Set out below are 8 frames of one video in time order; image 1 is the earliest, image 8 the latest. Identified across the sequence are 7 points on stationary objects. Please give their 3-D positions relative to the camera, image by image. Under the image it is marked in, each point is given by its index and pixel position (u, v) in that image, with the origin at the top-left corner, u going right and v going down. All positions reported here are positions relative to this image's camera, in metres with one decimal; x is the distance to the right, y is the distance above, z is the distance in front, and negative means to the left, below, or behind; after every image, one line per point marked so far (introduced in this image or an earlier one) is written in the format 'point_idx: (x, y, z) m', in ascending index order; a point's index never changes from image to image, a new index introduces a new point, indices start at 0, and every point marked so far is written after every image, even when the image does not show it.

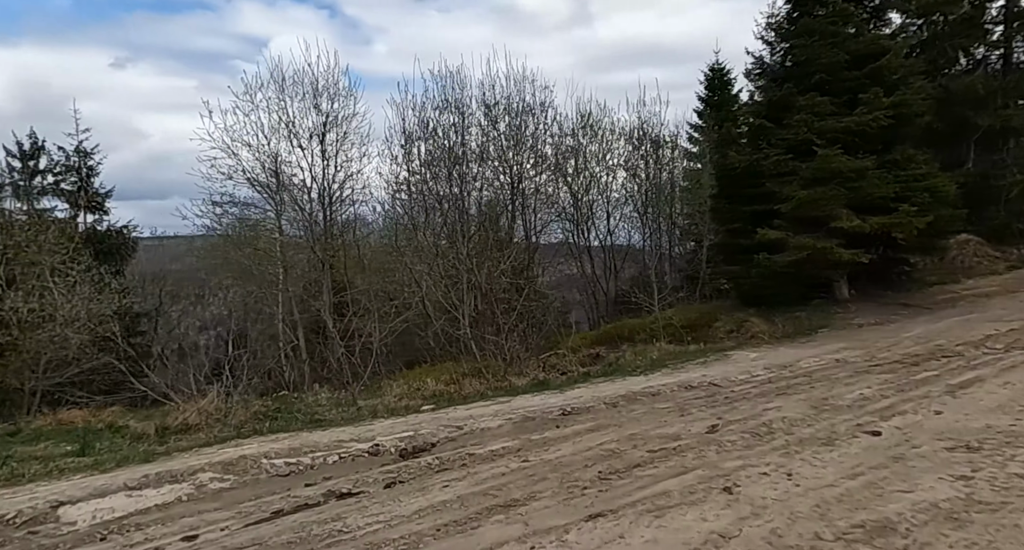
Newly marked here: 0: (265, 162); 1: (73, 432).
0: (-4.6, +2.0, +13.0) m
1: (-3.9, -1.4, +6.5) m
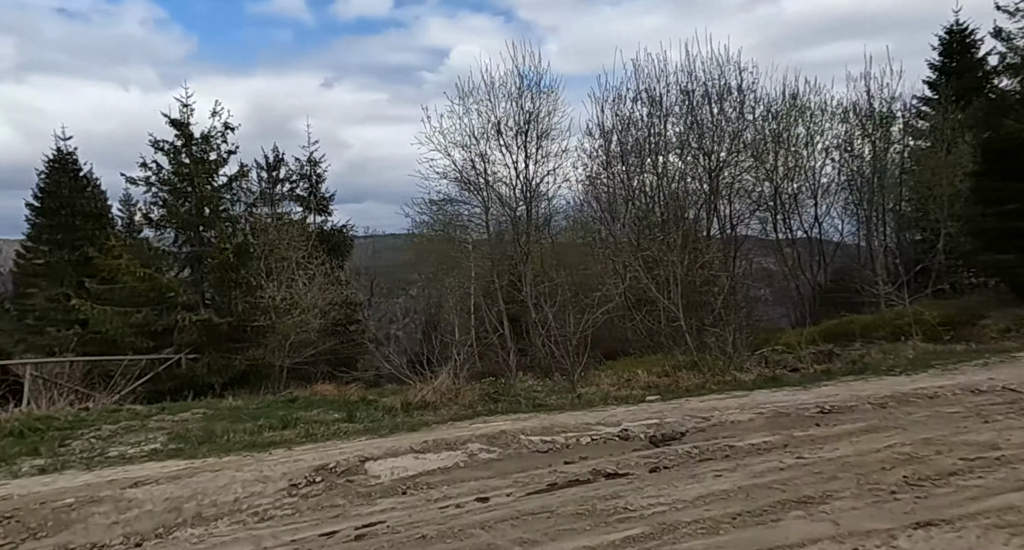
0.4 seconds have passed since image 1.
0: (-0.8, +2.2, +13.7) m
1: (-1.9, -1.4, +7.4) m
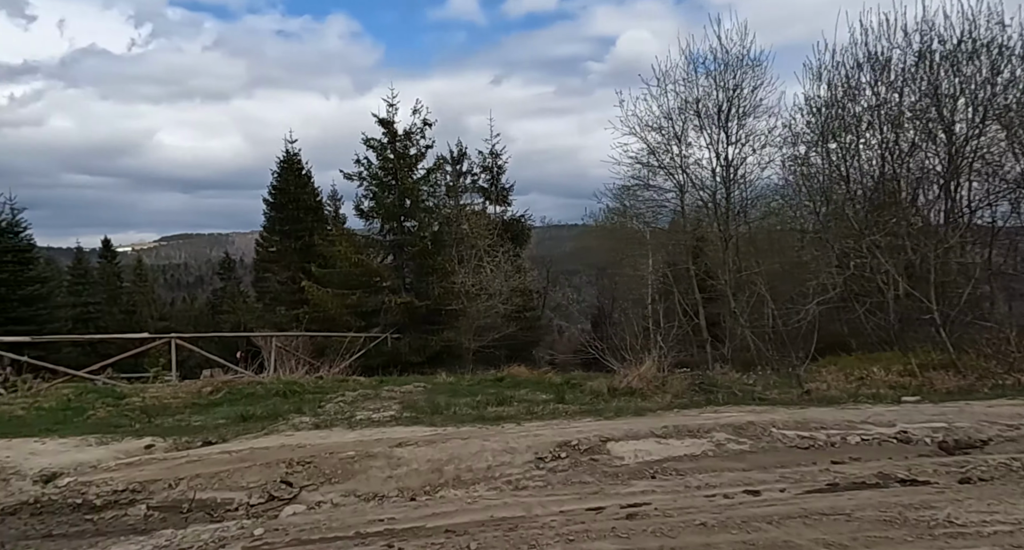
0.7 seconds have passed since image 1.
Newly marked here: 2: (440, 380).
0: (+3.0, +2.4, +13.3) m
1: (+0.2, -1.2, +7.6) m
2: (-0.9, -1.3, +8.5) m
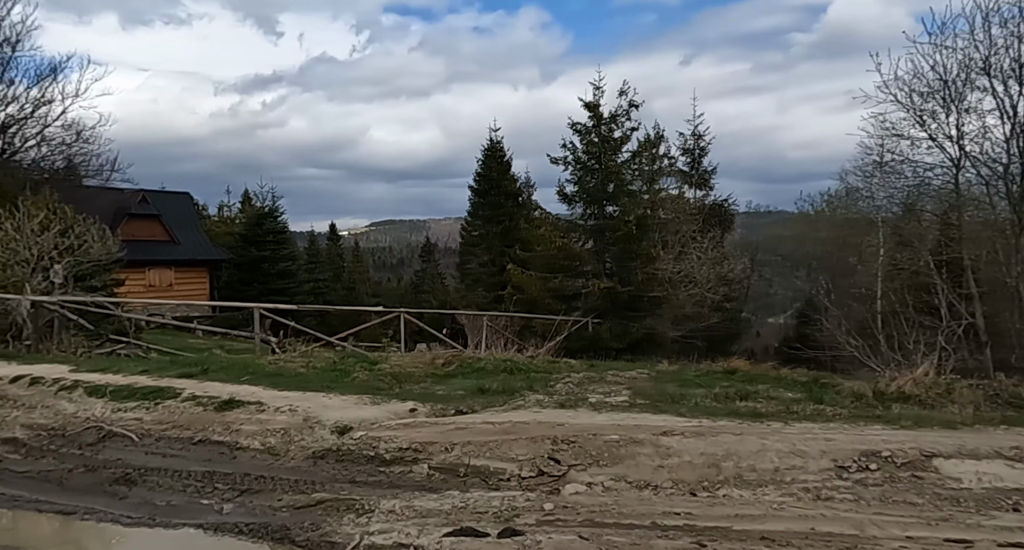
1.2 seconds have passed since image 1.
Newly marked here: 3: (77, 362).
0: (+7.2, +2.6, +11.7) m
1: (+2.7, -1.0, +7.2) m
2: (+1.9, -1.1, +8.3) m
3: (-6.8, -1.3, +11.1) m
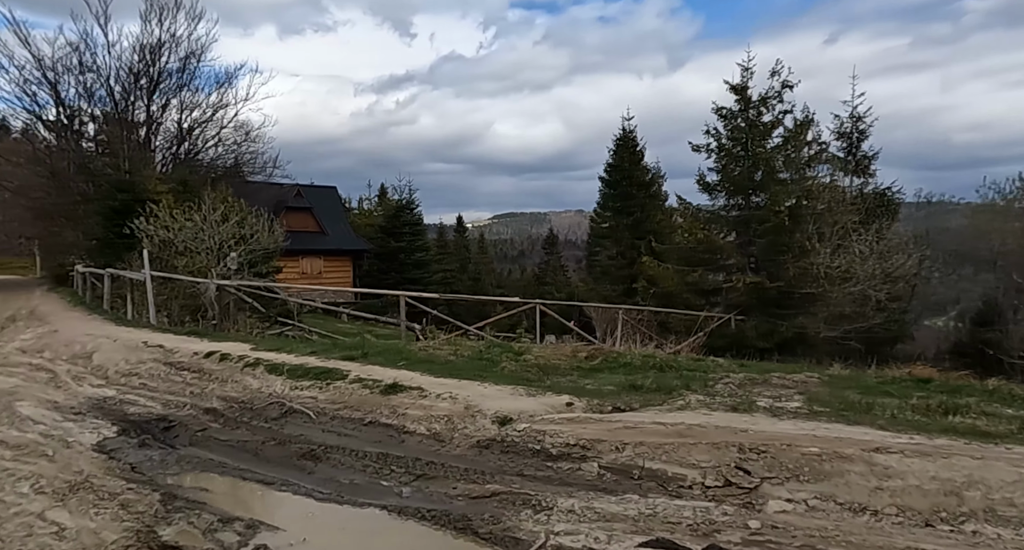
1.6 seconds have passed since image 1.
0: (+9.5, +2.5, +9.9) m
1: (+4.1, -1.0, +6.4) m
2: (+3.6, -1.0, +7.7) m
3: (-4.3, -1.1, +12.1) m
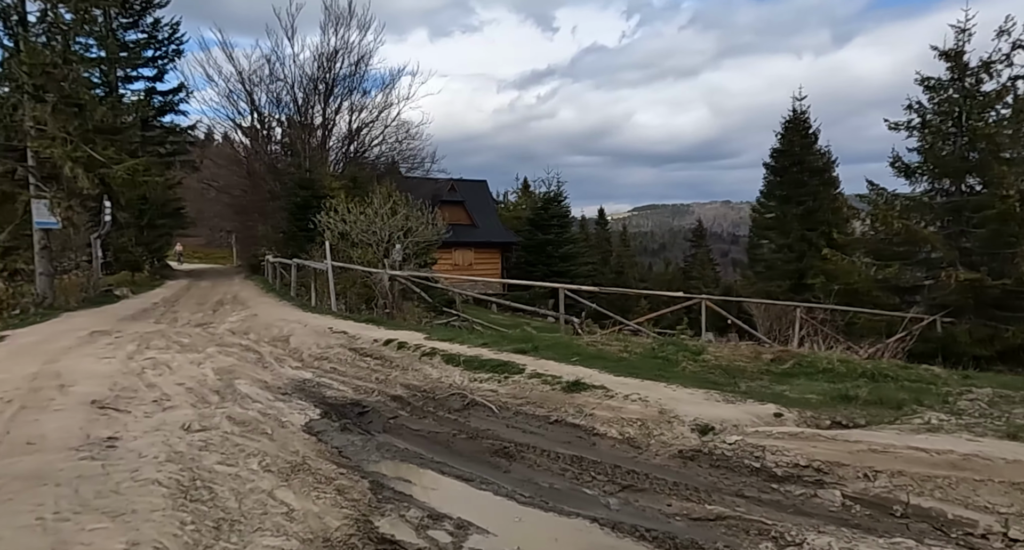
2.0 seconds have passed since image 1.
0: (+11.7, +2.5, +7.4) m
1: (+5.6, -1.1, +5.2) m
2: (+5.4, -1.0, +6.5) m
3: (-1.5, -1.0, +12.5) m
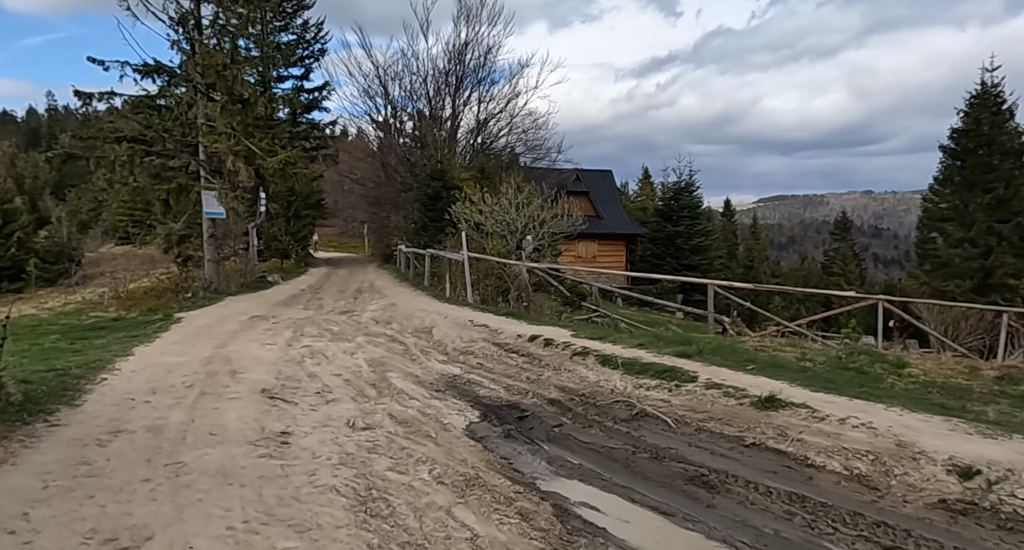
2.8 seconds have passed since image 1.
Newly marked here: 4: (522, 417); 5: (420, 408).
0: (+13.2, +2.3, +4.7) m
1: (+6.8, -1.2, +3.6) m
2: (+6.8, -1.1, +5.0) m
3: (+1.0, -0.9, +12.0) m
4: (+0.1, -1.3, +6.7) m
5: (-0.9, -1.3, +6.9) m
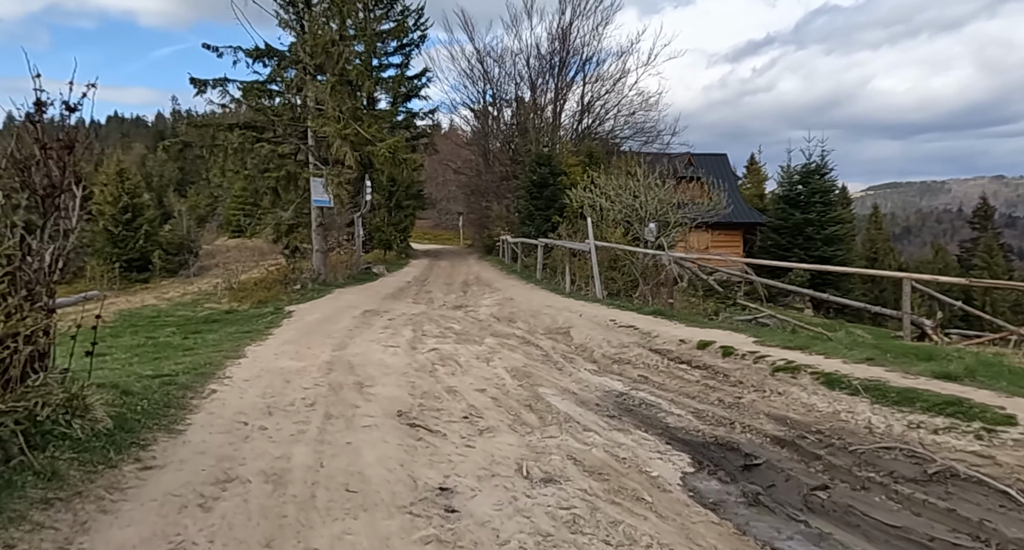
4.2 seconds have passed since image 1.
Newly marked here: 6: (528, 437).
0: (+14.3, +2.3, +1.2) m
1: (+7.9, -1.2, +0.9) m
2: (+8.0, -1.1, +2.3) m
3: (+3.2, -0.8, +10.0) m
4: (+1.6, -1.3, +4.9) m
5: (+0.7, -1.3, +5.2) m
6: (+0.1, -1.2, +5.5) m
